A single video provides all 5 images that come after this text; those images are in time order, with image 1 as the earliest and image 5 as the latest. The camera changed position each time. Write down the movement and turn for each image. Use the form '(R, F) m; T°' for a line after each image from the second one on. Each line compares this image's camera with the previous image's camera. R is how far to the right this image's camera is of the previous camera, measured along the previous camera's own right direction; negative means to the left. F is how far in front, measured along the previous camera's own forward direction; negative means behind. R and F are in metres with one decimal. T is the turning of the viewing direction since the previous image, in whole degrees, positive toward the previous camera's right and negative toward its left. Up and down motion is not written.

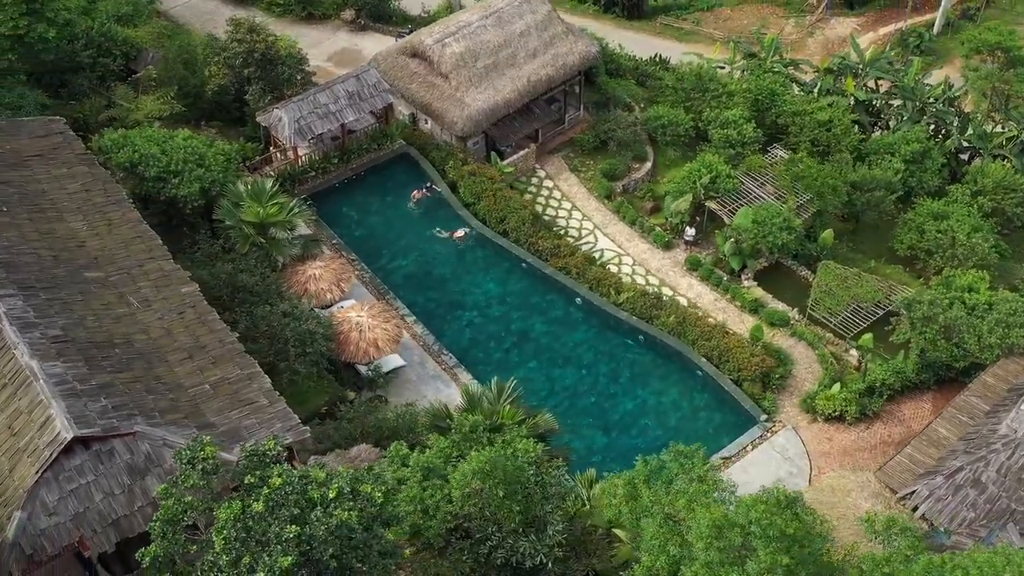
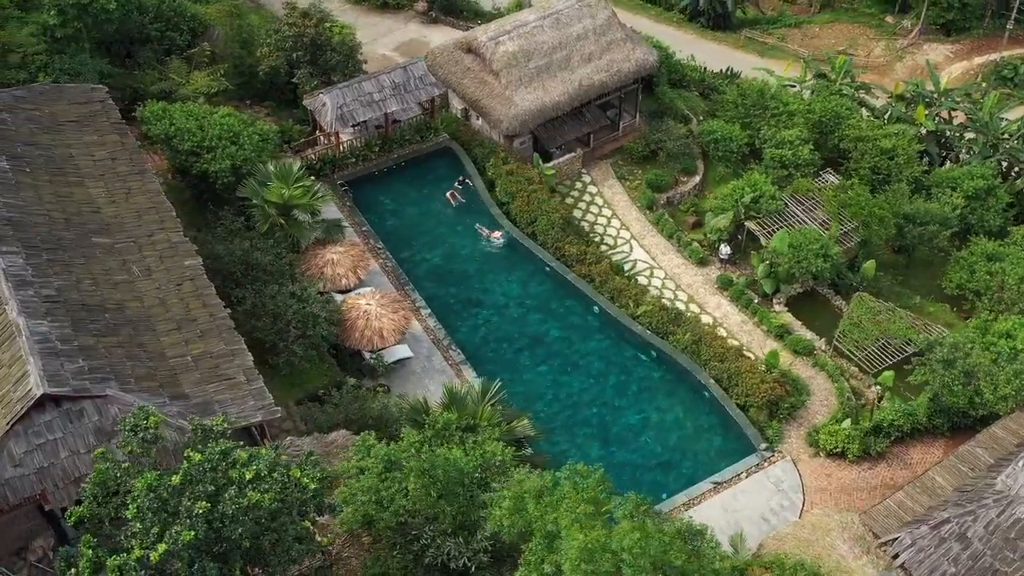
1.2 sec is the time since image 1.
(+2.2, +0.1) m; -5°
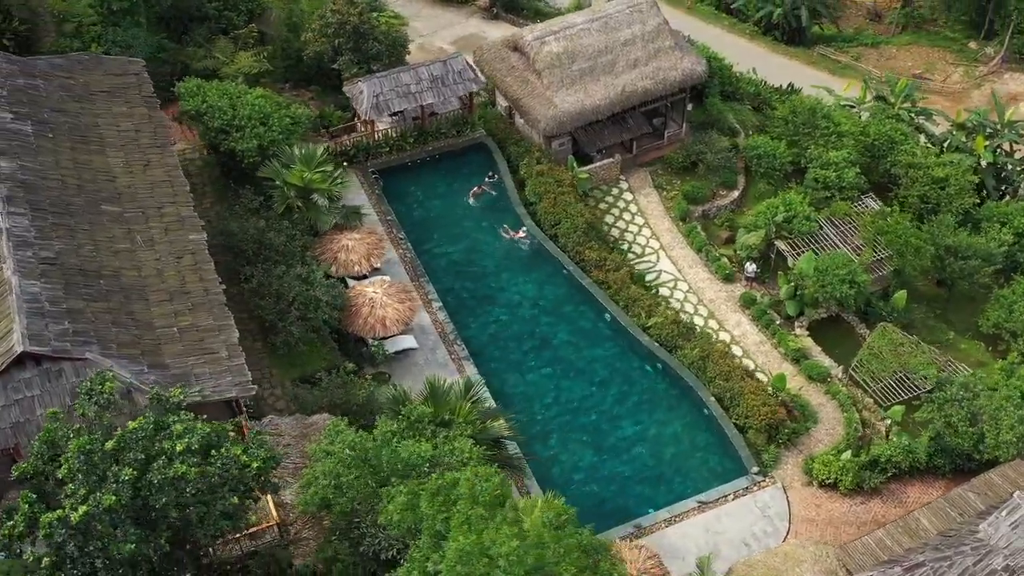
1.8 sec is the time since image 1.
(+2.0, +0.1) m; -5°
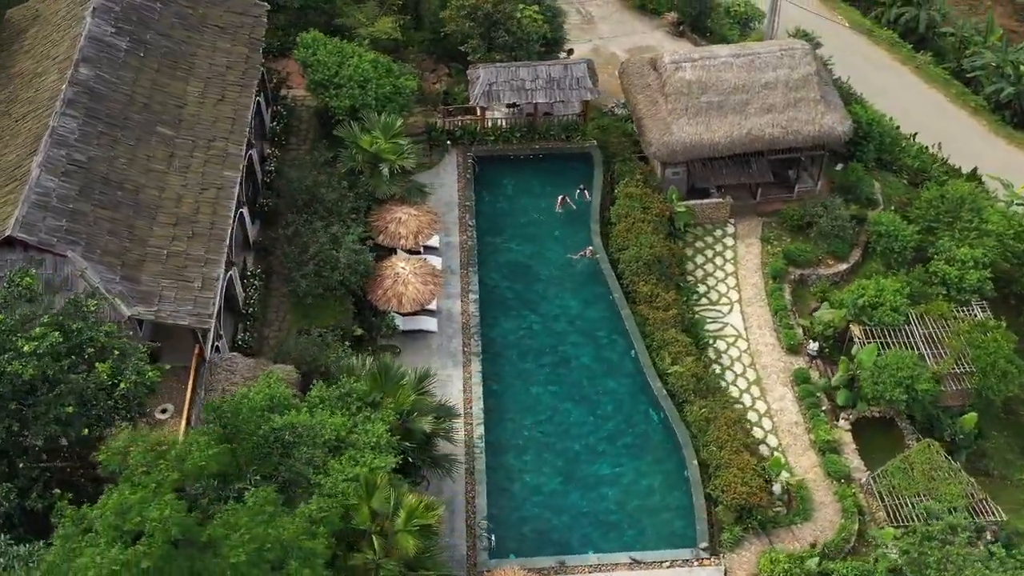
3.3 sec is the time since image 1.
(+5.9, +0.7) m; -14°
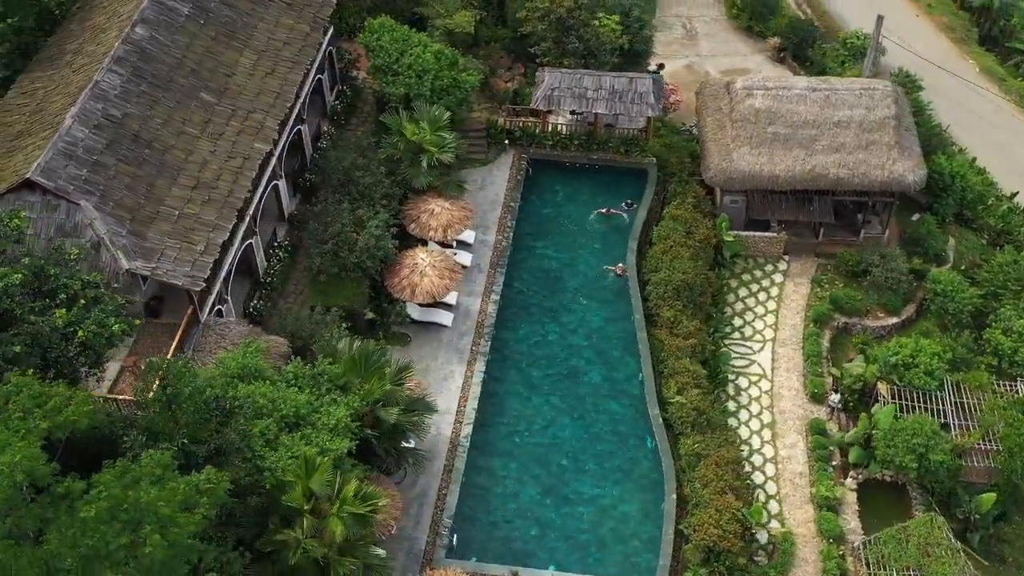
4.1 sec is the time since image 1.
(+3.2, +0.2) m; -8°
